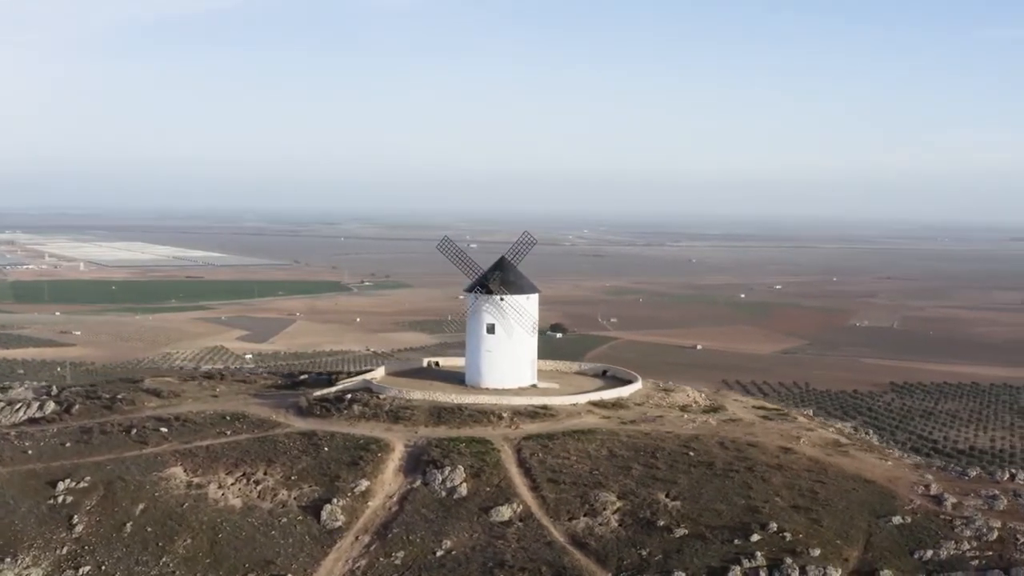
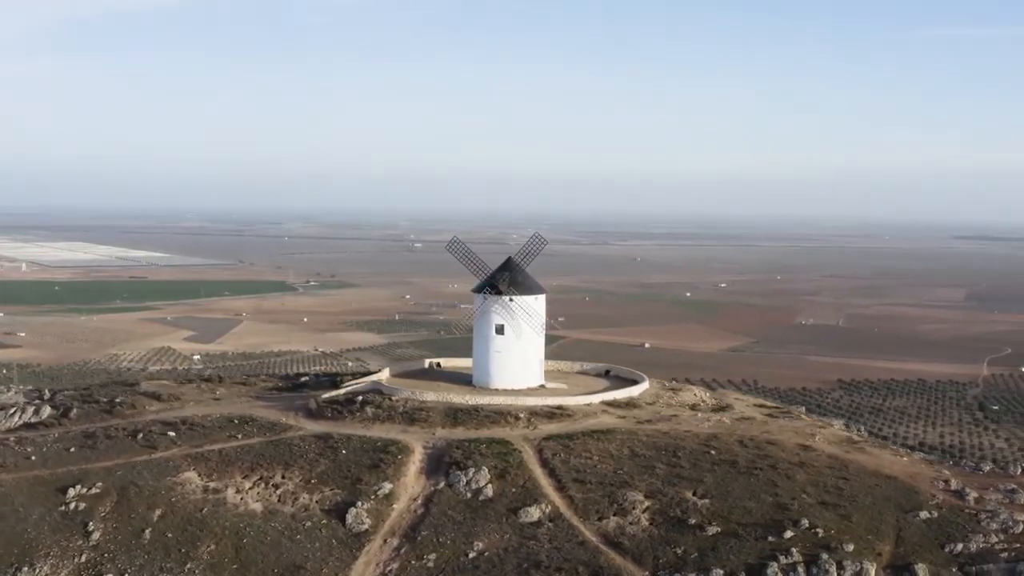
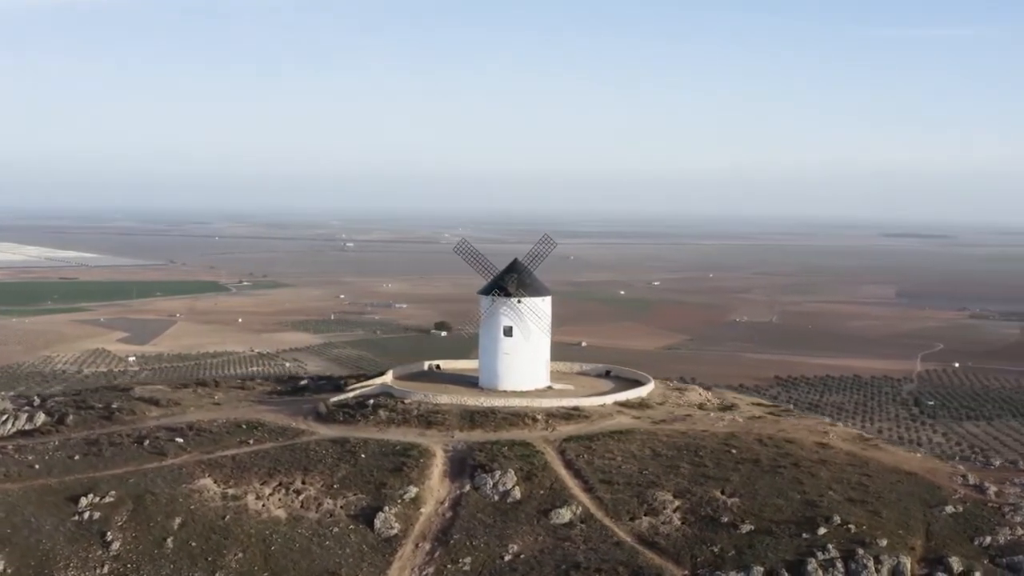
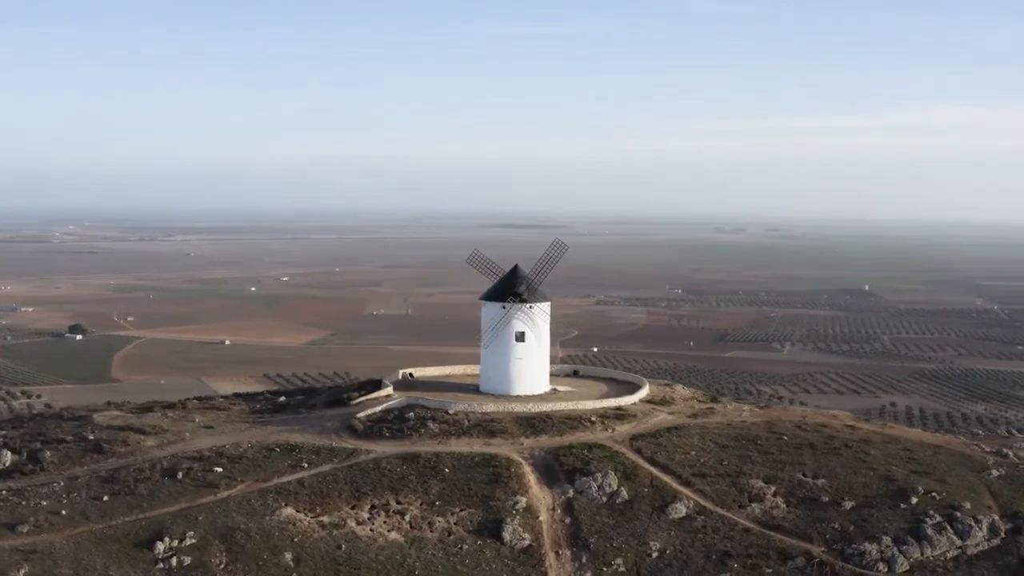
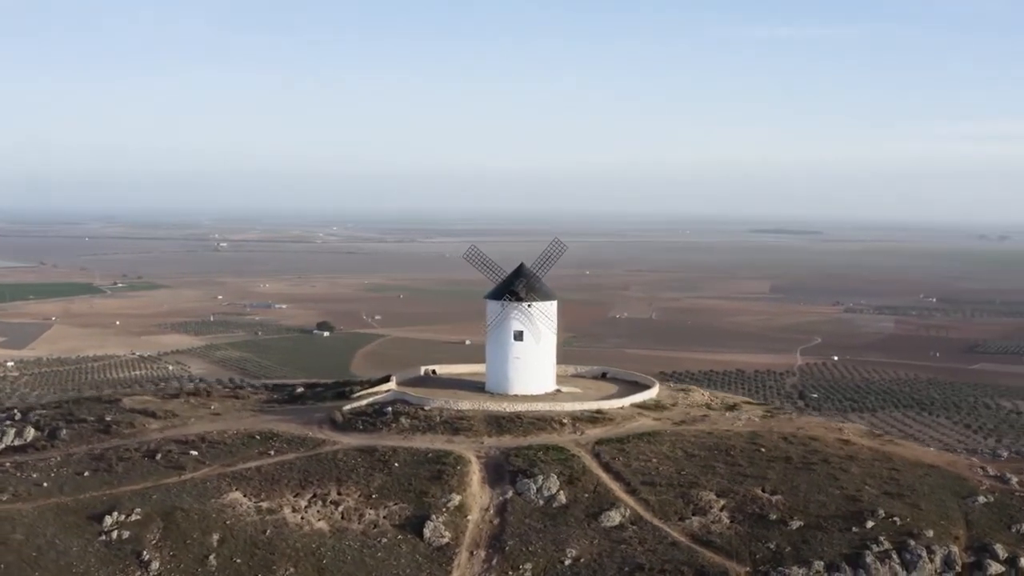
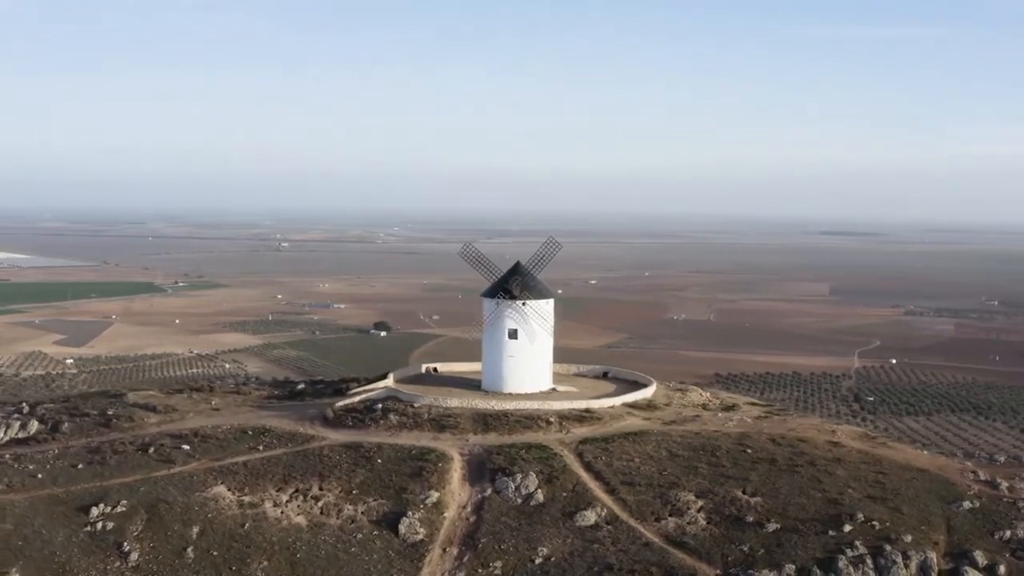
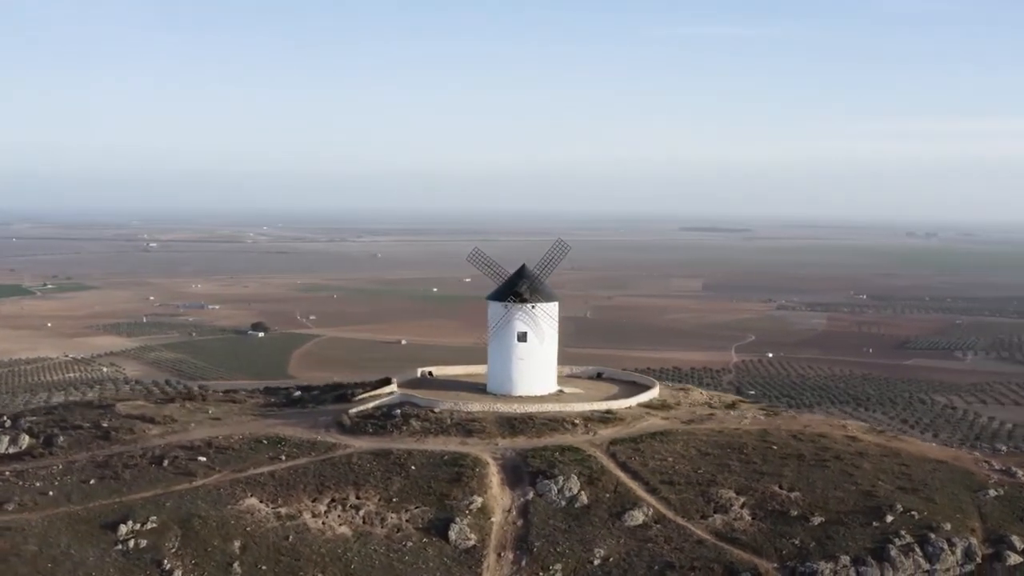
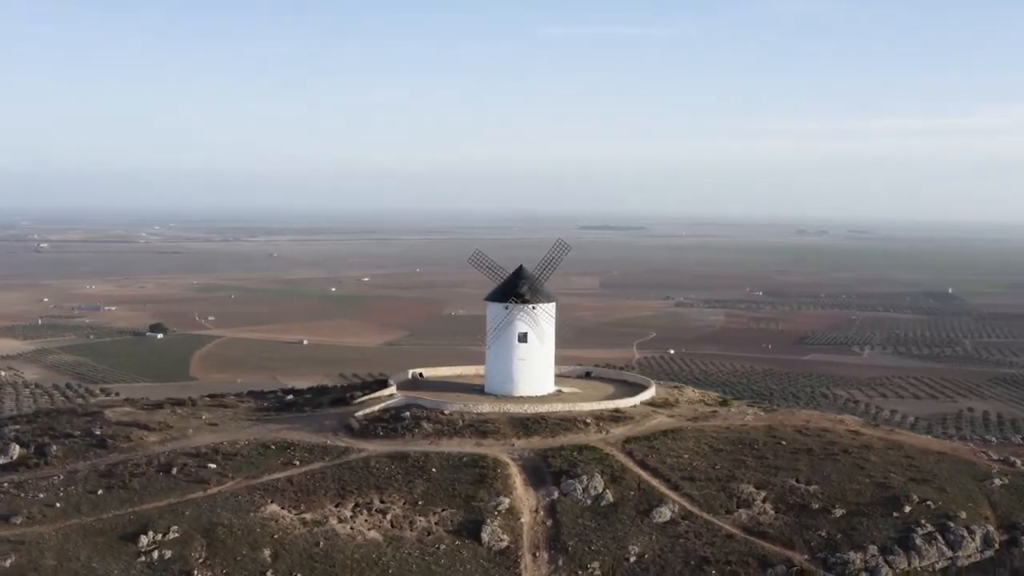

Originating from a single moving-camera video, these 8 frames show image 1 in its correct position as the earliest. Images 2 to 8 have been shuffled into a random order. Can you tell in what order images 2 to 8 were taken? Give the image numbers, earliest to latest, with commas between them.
2, 3, 6, 5, 7, 8, 4
